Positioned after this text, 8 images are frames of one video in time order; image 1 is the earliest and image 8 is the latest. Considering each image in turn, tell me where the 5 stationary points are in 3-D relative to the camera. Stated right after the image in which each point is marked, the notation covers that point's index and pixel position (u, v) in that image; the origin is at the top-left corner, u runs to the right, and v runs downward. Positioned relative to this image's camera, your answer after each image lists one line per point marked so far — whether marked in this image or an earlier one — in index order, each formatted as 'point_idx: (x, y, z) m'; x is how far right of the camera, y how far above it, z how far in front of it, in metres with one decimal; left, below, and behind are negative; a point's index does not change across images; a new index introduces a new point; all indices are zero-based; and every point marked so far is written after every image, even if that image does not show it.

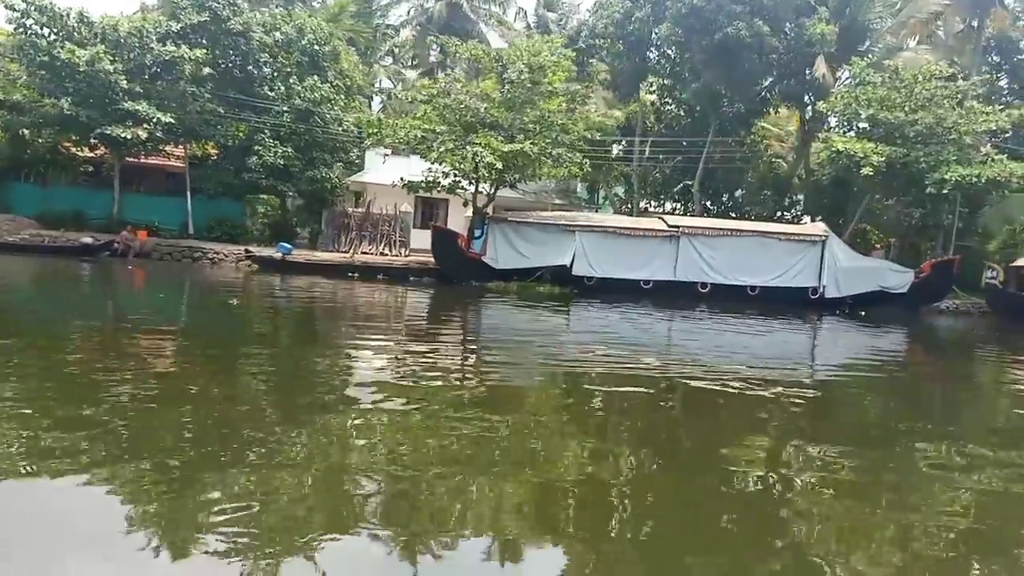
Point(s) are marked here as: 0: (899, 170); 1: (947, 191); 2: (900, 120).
0: (+9.5, +2.9, +20.2) m
1: (+10.3, +2.4, +19.6) m
2: (+9.4, +4.1, +19.9) m
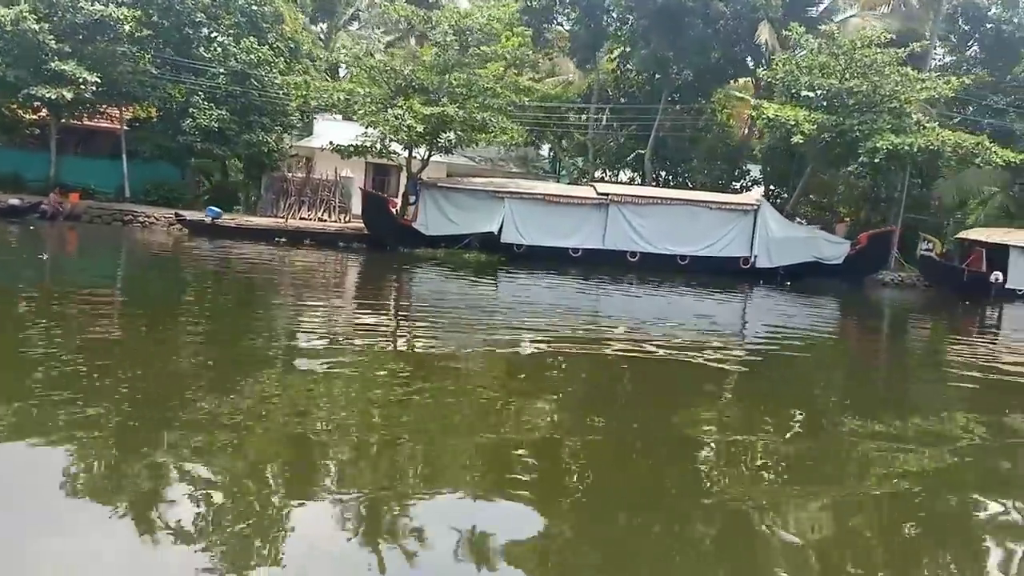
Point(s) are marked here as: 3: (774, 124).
0: (+7.8, +3.6, +19.8) m
1: (+8.6, +3.0, +19.2) m
2: (+7.7, +4.8, +19.5) m
3: (+6.2, +4.0, +19.7) m
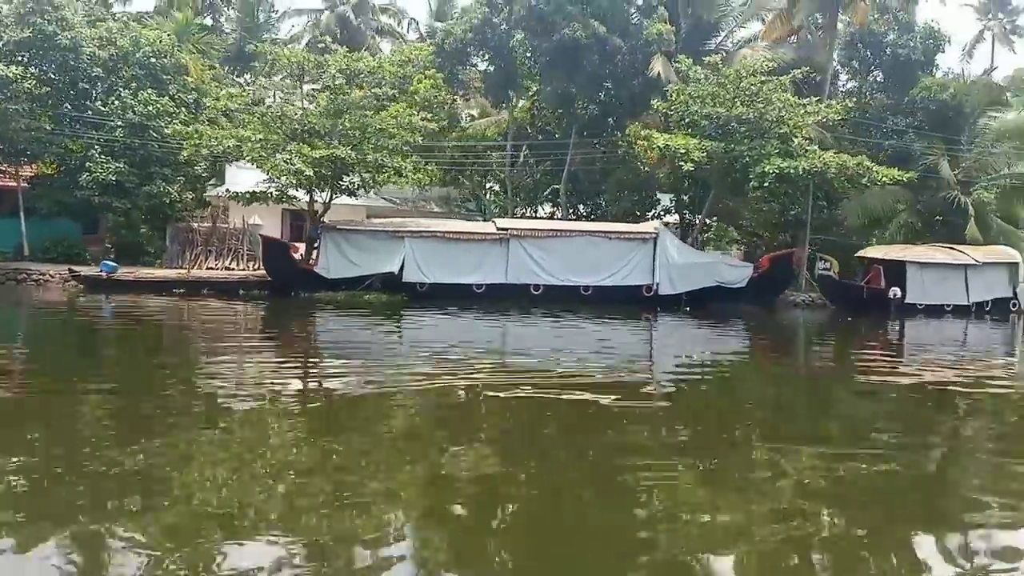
0: (+5.3, +3.1, +20.2) m
1: (+6.1, +2.5, +19.5) m
2: (+5.2, +4.3, +19.9) m
3: (+3.7, +3.3, +20.0) m
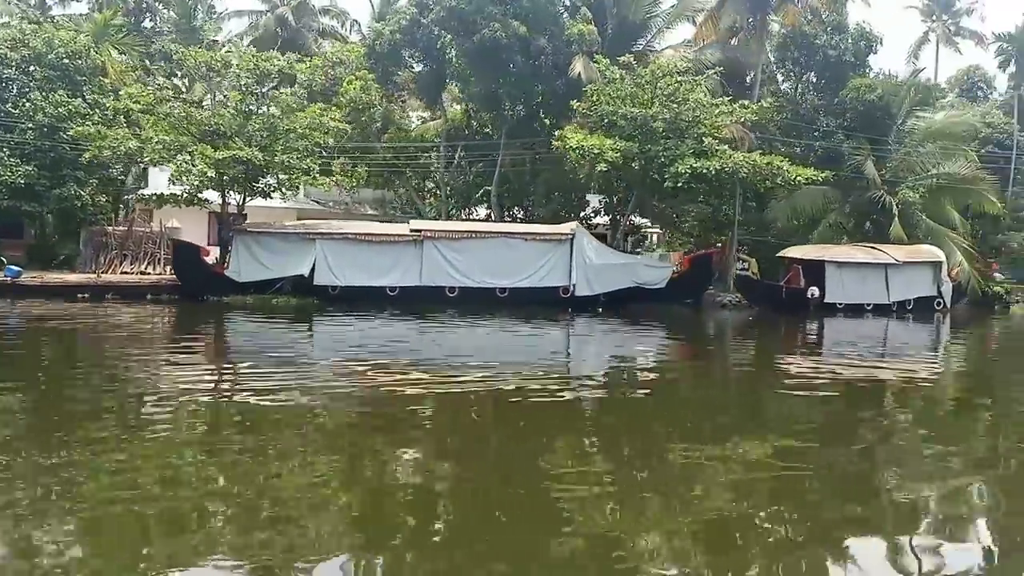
0: (+3.2, +3.0, +20.1) m
1: (+4.1, +2.5, +19.5) m
2: (+3.1, +4.2, +19.8) m
3: (+1.6, +3.3, +19.9) m
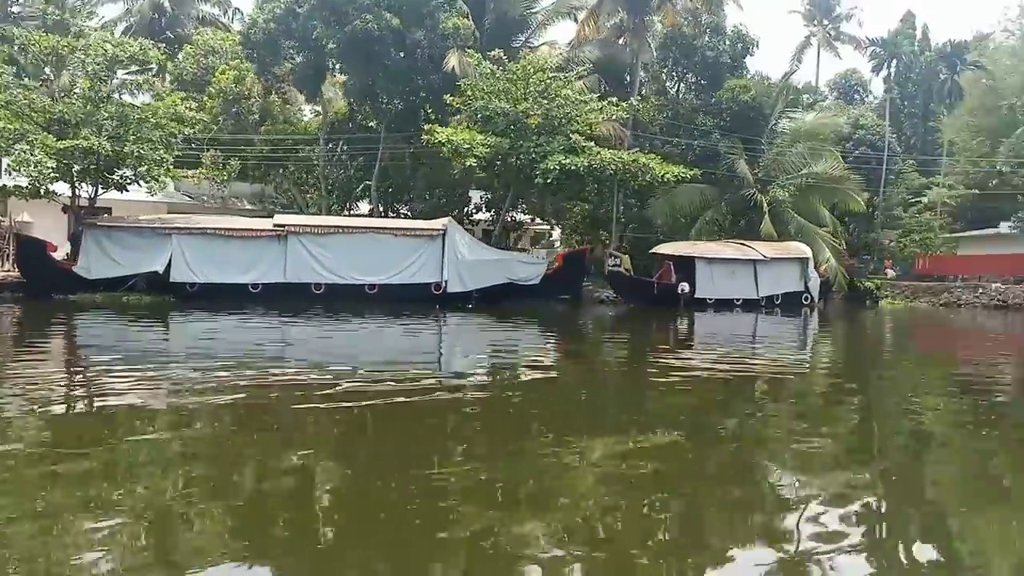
0: (0.0, +3.1, +20.0) m
1: (+0.9, +2.6, +19.5) m
2: (0.0, +4.3, +19.7) m
3: (-1.5, +3.4, +19.6) m
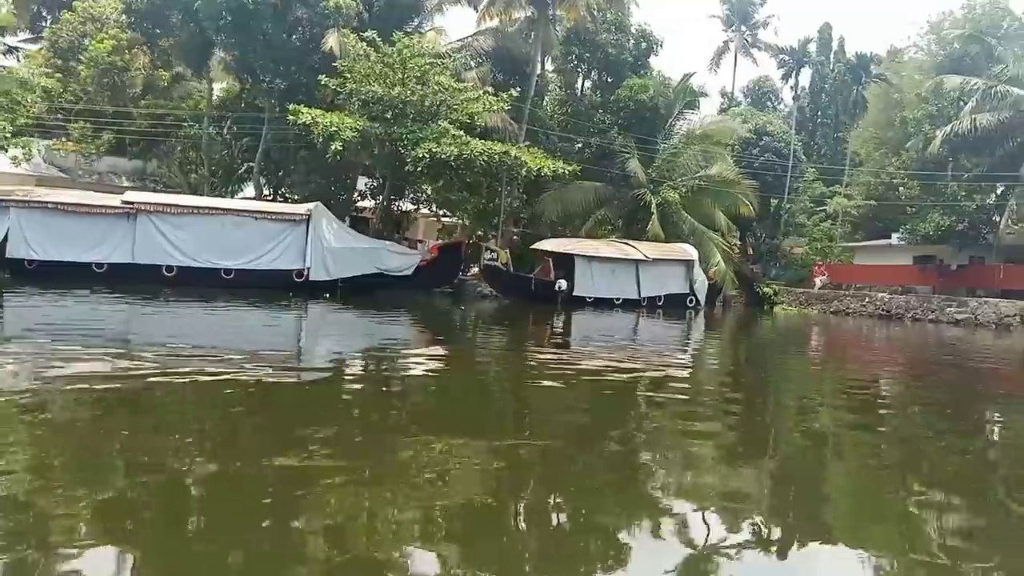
0: (-3.0, +3.4, +19.4) m
1: (-2.1, +2.8, +19.0) m
2: (-3.0, +4.6, +19.1) m
3: (-4.5, +3.7, +18.9) m
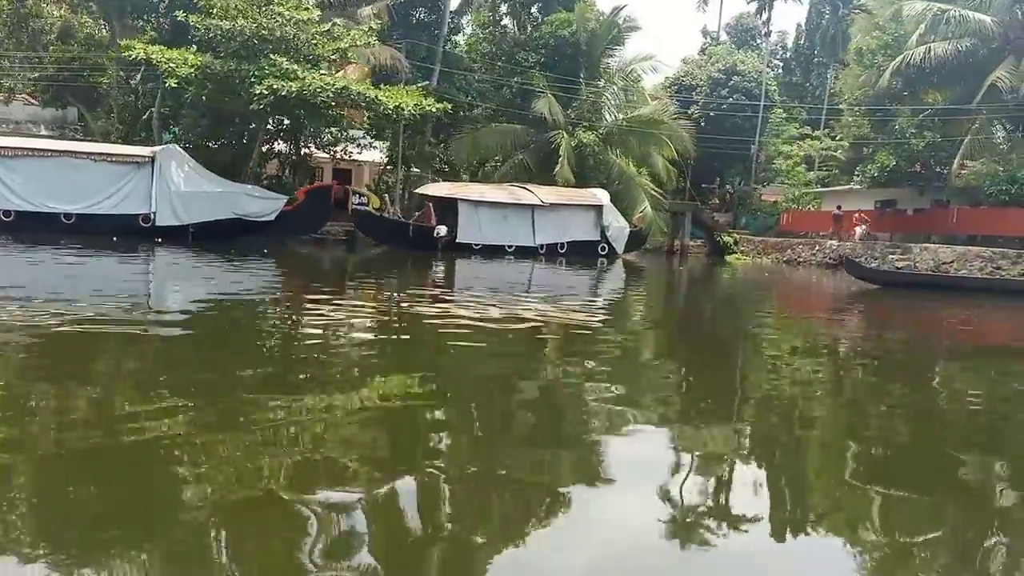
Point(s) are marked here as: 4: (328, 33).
0: (-6.2, +4.6, +18.6) m
1: (-5.3, +4.0, +18.1) m
2: (-6.2, +5.8, +18.2) m
3: (-7.7, +4.9, +18.2) m
4: (-4.3, +6.1, +19.2) m
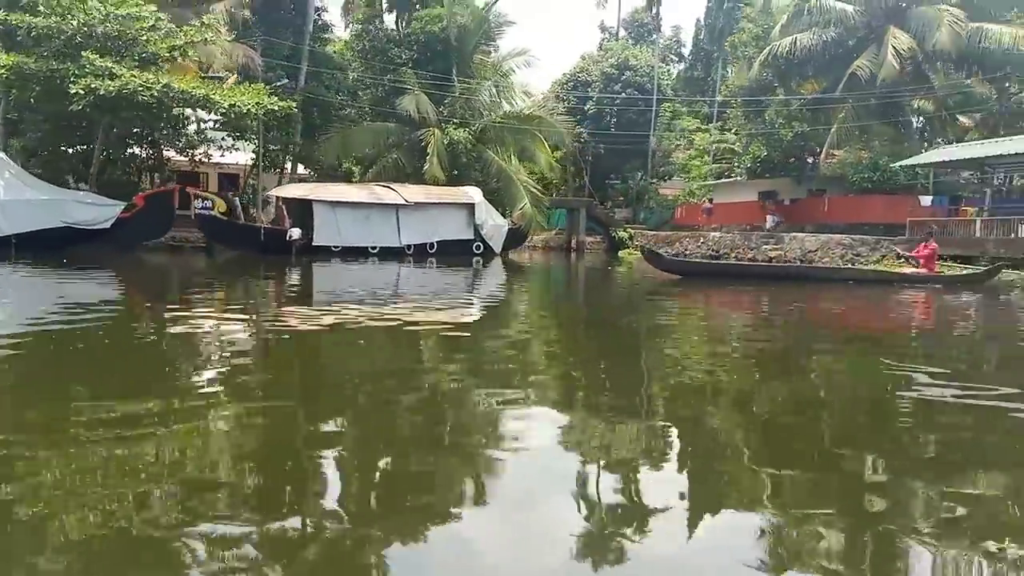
0: (-9.6, +4.3, +17.6) m
1: (-8.7, +3.8, +17.1) m
2: (-9.7, +5.5, +17.2) m
3: (-11.1, +4.6, +17.1) m
4: (-7.8, +5.9, +18.3) m
